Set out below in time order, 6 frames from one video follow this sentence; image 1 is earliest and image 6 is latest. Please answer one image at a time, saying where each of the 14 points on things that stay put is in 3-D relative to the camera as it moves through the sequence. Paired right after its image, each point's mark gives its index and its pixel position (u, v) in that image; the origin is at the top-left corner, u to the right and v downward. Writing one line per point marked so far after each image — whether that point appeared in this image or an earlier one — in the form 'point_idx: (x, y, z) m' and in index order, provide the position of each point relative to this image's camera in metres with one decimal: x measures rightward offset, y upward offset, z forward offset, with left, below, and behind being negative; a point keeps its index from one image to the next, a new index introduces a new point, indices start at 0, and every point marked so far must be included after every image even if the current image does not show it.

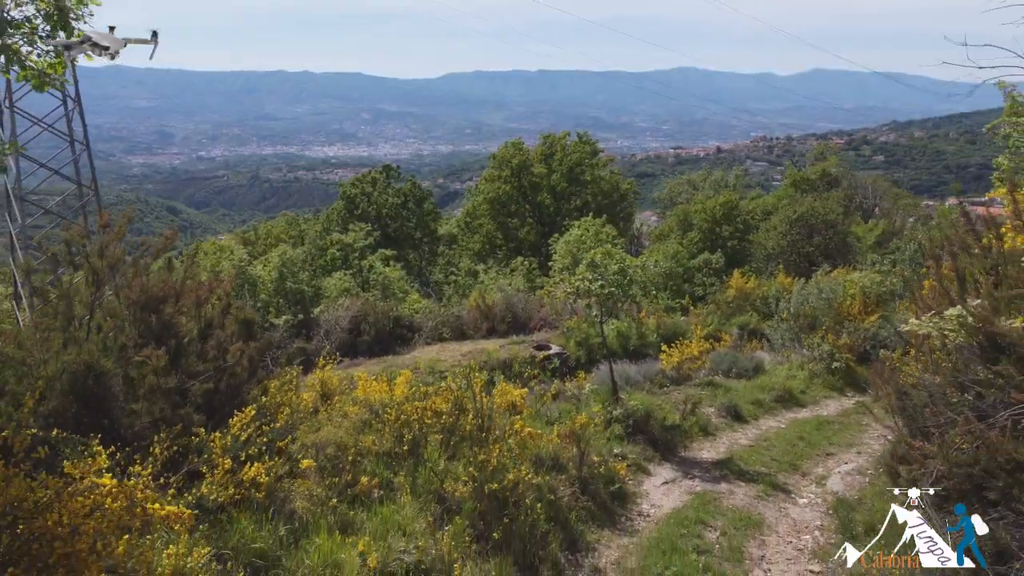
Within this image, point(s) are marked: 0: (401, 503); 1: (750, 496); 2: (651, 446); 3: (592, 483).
0: (-0.8, -1.6, +5.0) m
1: (+2.6, -2.2, +7.3) m
2: (+1.7, -1.9, +8.3) m
3: (+0.8, -1.9, +6.5) m
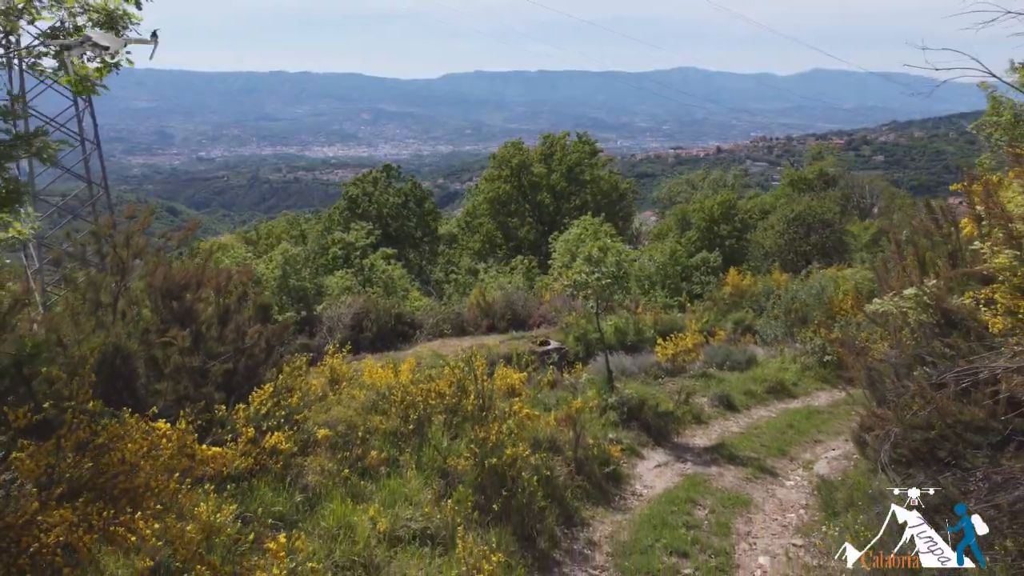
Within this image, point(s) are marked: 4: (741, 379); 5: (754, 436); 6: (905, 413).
0: (-0.8, -1.5, +5.3) m
1: (+2.6, -2.1, +7.7) m
2: (+1.7, -1.8, +8.6) m
3: (+0.8, -1.8, +6.9) m
4: (+4.0, -1.6, +11.7) m
5: (+3.3, -2.0, +9.2) m
6: (+2.1, -0.7, +3.7) m
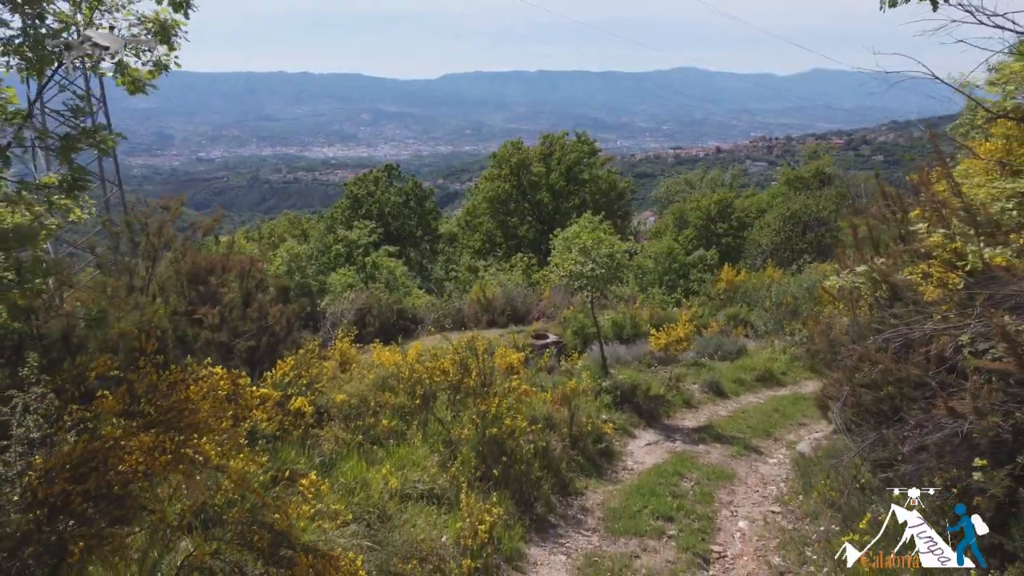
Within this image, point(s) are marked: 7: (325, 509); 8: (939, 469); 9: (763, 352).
0: (-0.8, -1.3, +5.8) m
1: (+2.6, -2.0, +8.2) m
2: (+1.7, -1.7, +9.1) m
3: (+0.8, -1.6, +7.4) m
4: (+4.0, -1.4, +12.2) m
5: (+3.3, -1.9, +9.7) m
6: (+2.1, -0.5, +4.2) m
7: (-1.1, -1.3, +4.0) m
8: (+2.1, -0.9, +3.4) m
9: (+4.9, -1.3, +13.4) m
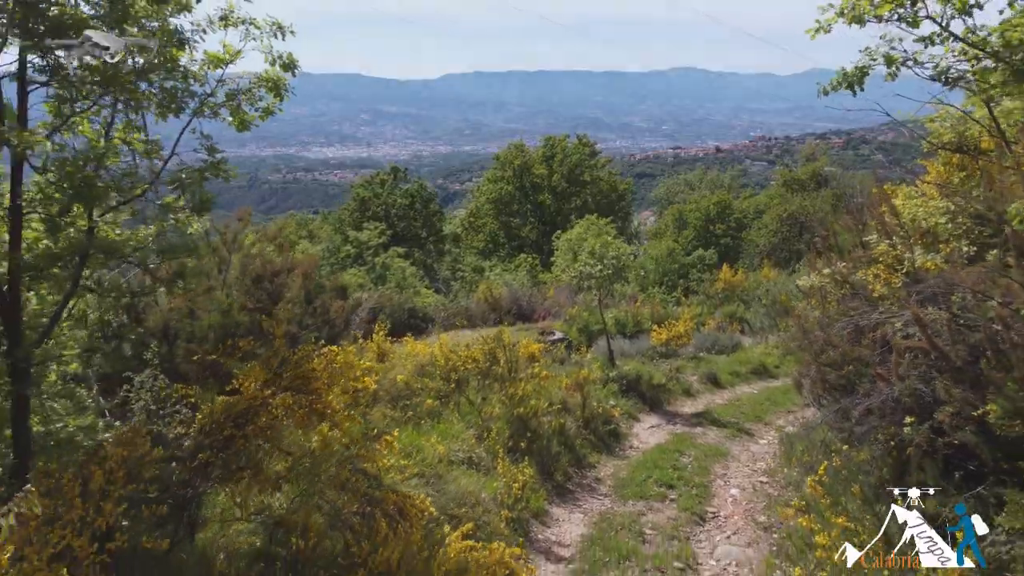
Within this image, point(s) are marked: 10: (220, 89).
0: (-0.6, -1.3, +6.8) m
1: (+2.8, -2.0, +9.1) m
2: (+1.9, -1.7, +10.1) m
3: (+1.0, -1.6, +8.3) m
4: (+4.2, -1.4, +13.2) m
5: (+3.5, -1.8, +10.7) m
6: (+2.3, -0.5, +5.1) m
7: (-0.9, -1.3, +5.0) m
8: (+2.4, -0.9, +4.4) m
9: (+5.2, -1.2, +14.4) m
10: (-1.9, +1.3, +4.4) m
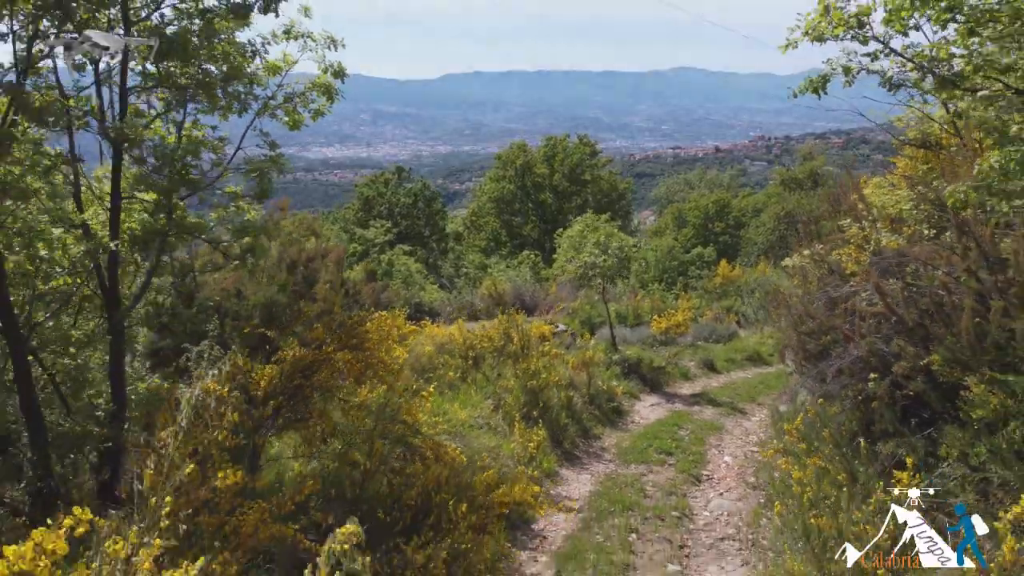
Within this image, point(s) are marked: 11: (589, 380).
0: (-0.4, -1.2, +7.5) m
1: (+2.9, -1.8, +9.8) m
2: (+2.1, -1.5, +10.7) m
3: (+1.1, -1.5, +9.0) m
4: (+4.3, -1.2, +13.9) m
5: (+3.7, -1.7, +11.4) m
6: (+2.5, -0.3, +5.8) m
7: (-0.7, -1.1, +5.7) m
8: (+2.5, -0.7, +5.1) m
9: (+5.3, -1.1, +15.1) m
10: (-1.7, +1.5, +5.1) m
11: (+1.0, -1.2, +9.1) m
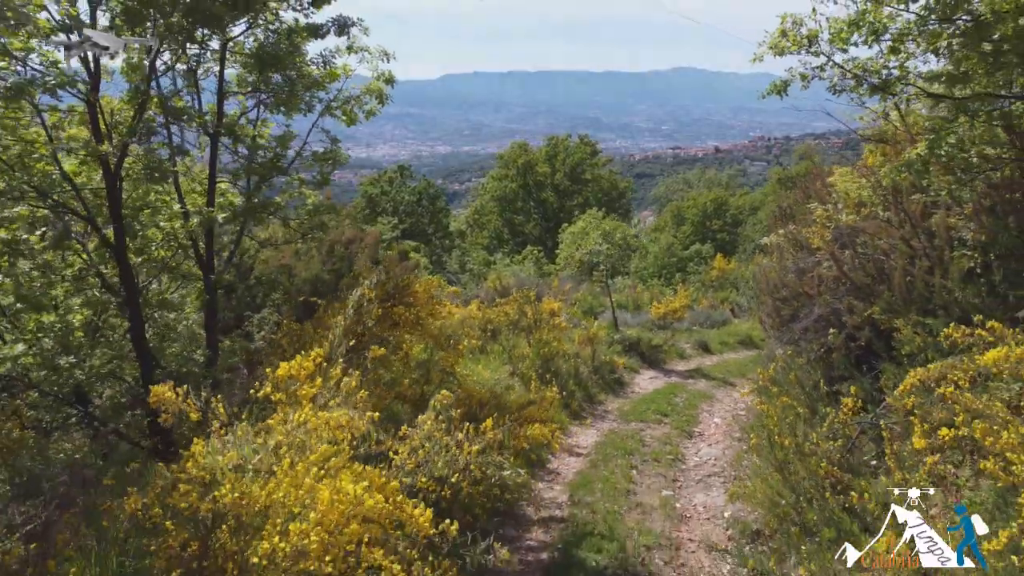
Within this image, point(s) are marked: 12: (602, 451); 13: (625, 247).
0: (-0.3, -0.9, +8.5) m
1: (+3.1, -1.6, +10.8) m
2: (+2.2, -1.2, +11.7) m
3: (+1.3, -1.2, +10.0) m
4: (+4.5, -1.0, +14.9) m
5: (+3.8, -1.4, +12.4) m
6: (+2.7, -0.1, +6.8) m
7: (-0.5, -0.8, +6.7) m
8: (+2.7, -0.5, +6.1) m
9: (+5.5, -0.8, +16.1) m
10: (-1.6, +1.7, +6.1) m
11: (+1.2, -1.0, +10.1) m
12: (+1.0, -1.7, +7.2) m
13: (+2.4, +0.9, +14.4) m
